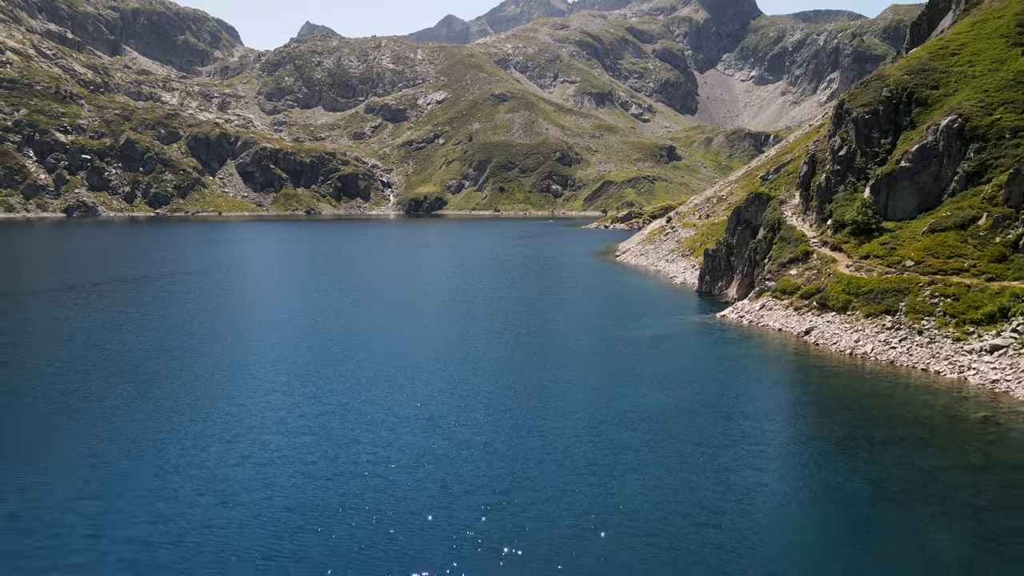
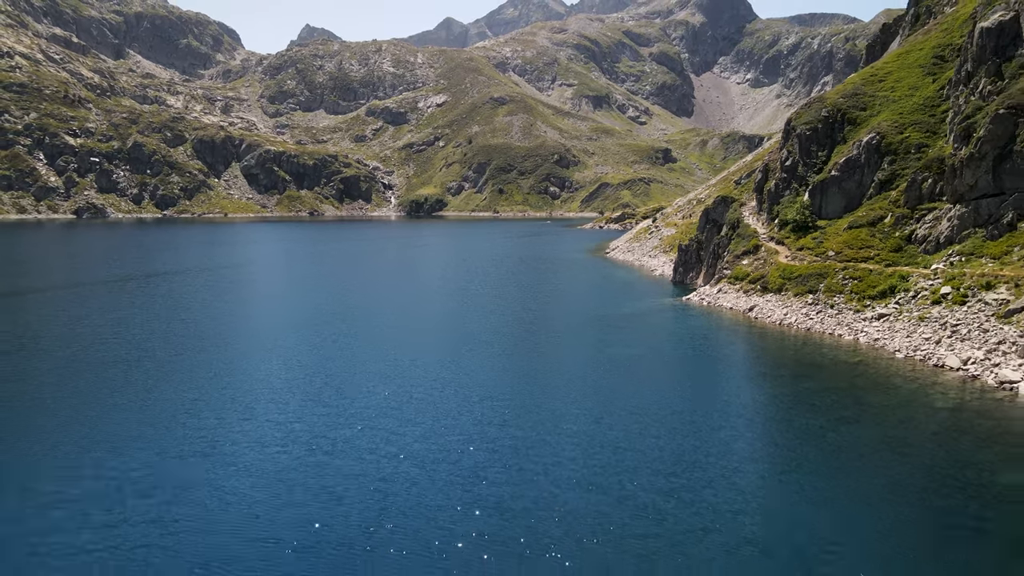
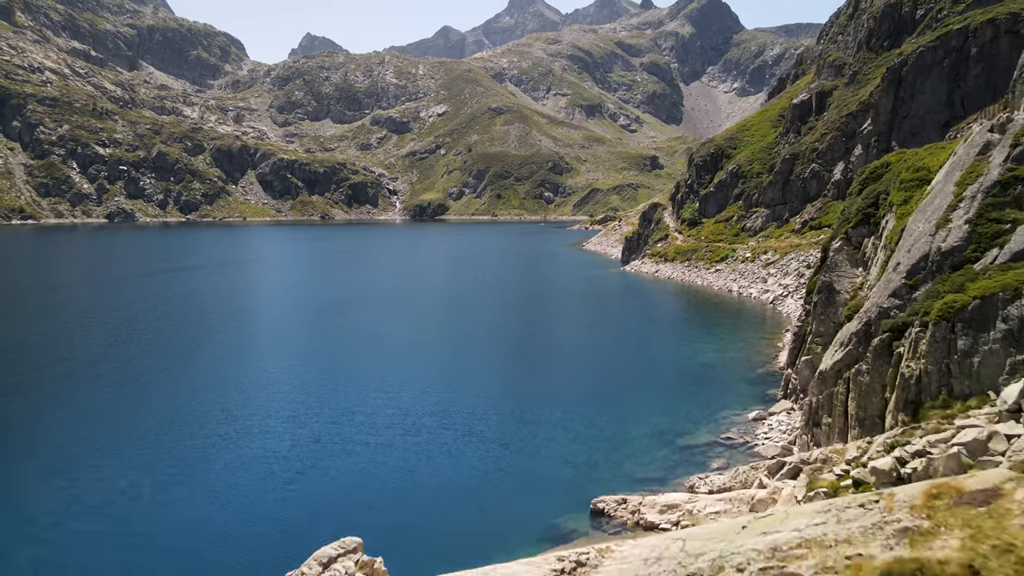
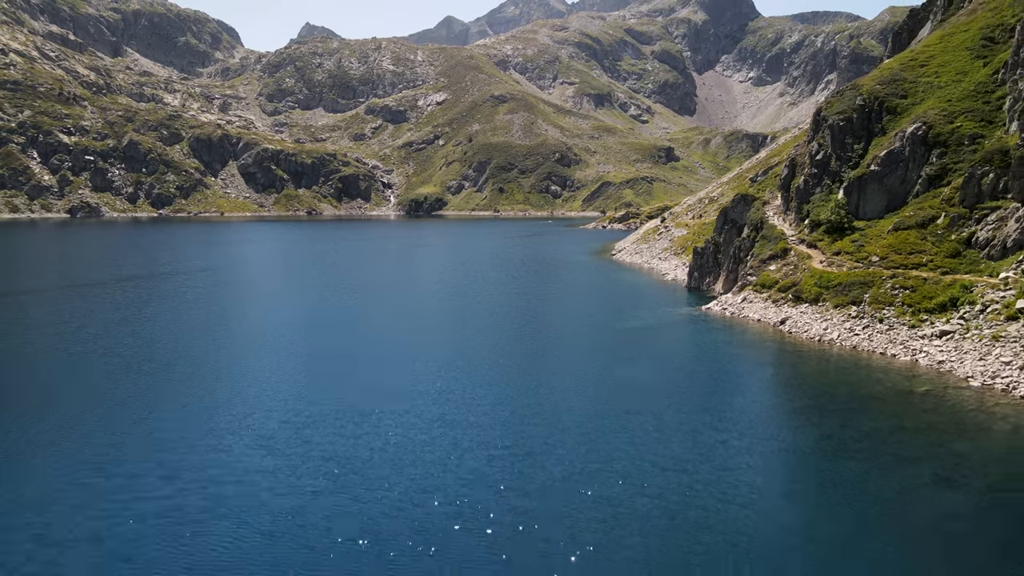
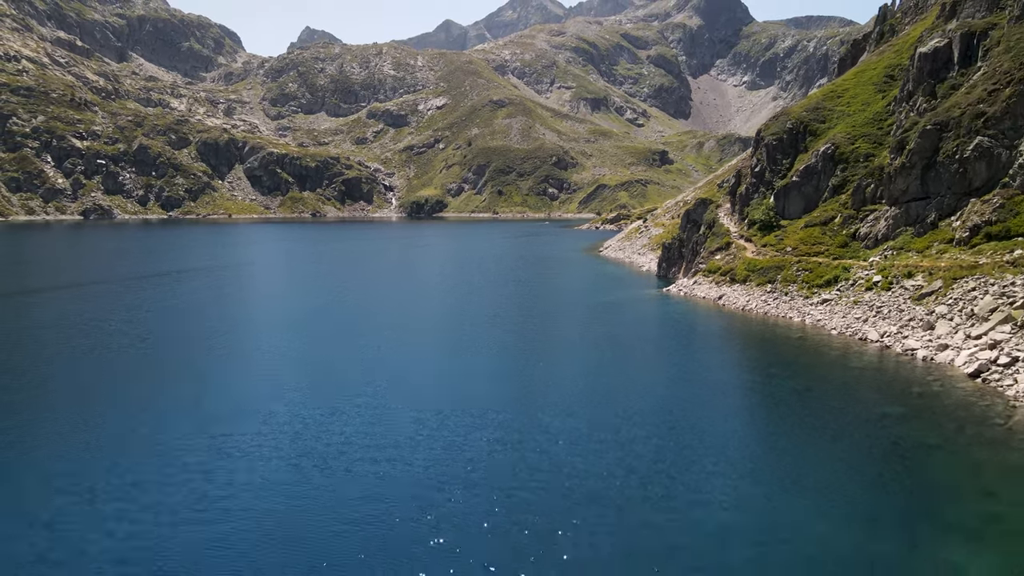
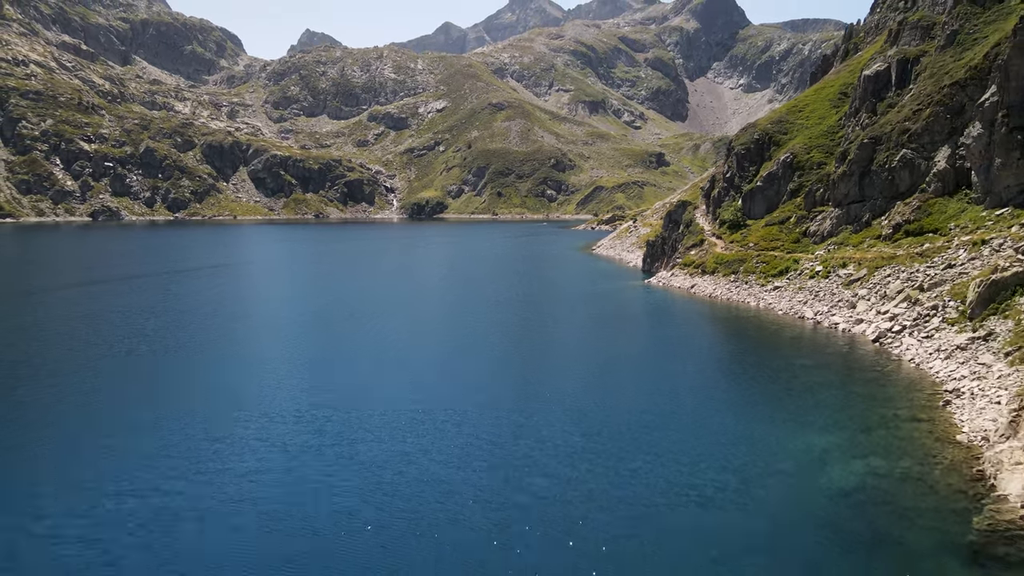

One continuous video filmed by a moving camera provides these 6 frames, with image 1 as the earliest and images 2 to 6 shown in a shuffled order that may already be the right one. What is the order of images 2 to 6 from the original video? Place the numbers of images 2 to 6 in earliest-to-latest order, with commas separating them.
4, 2, 5, 6, 3
